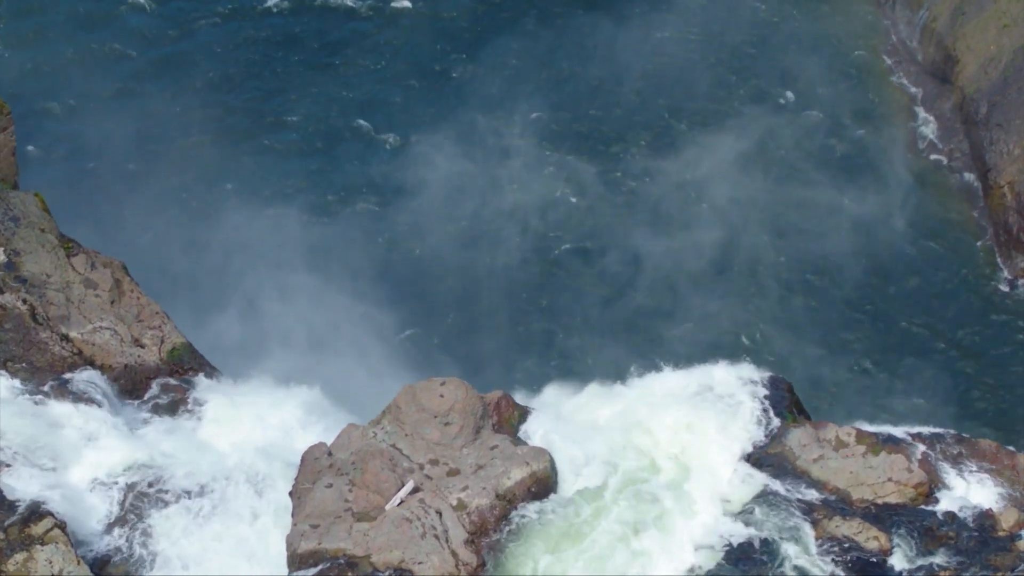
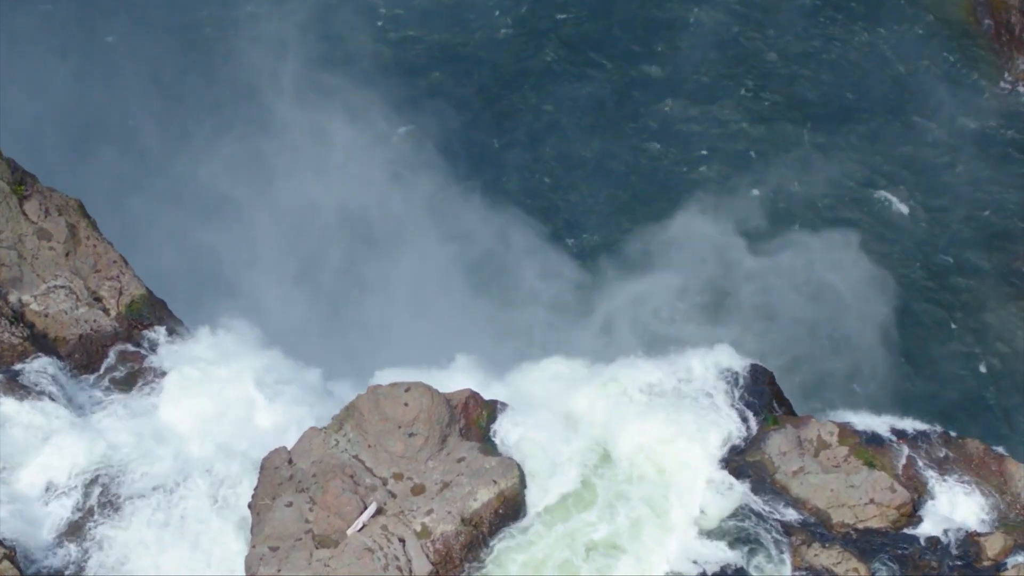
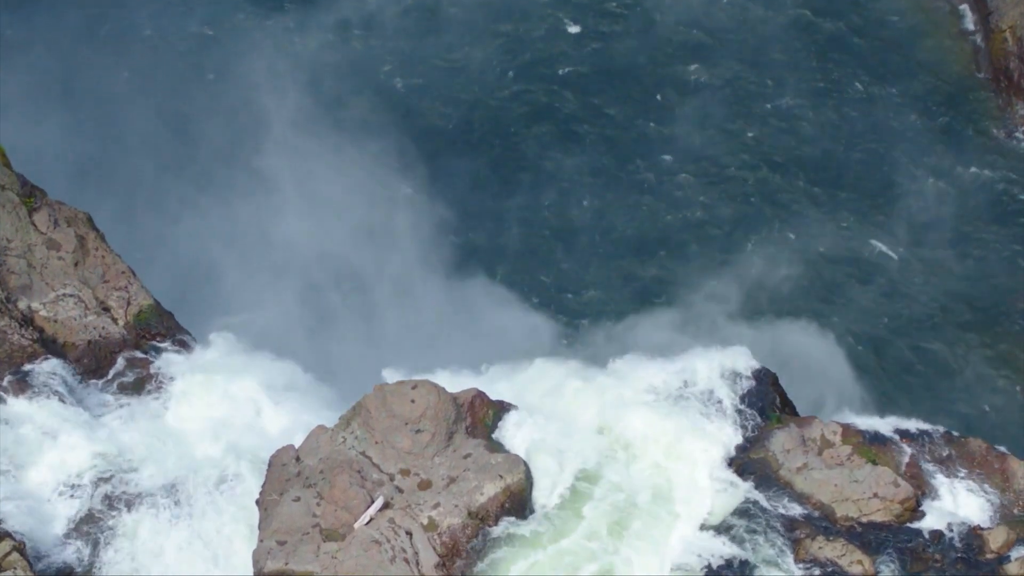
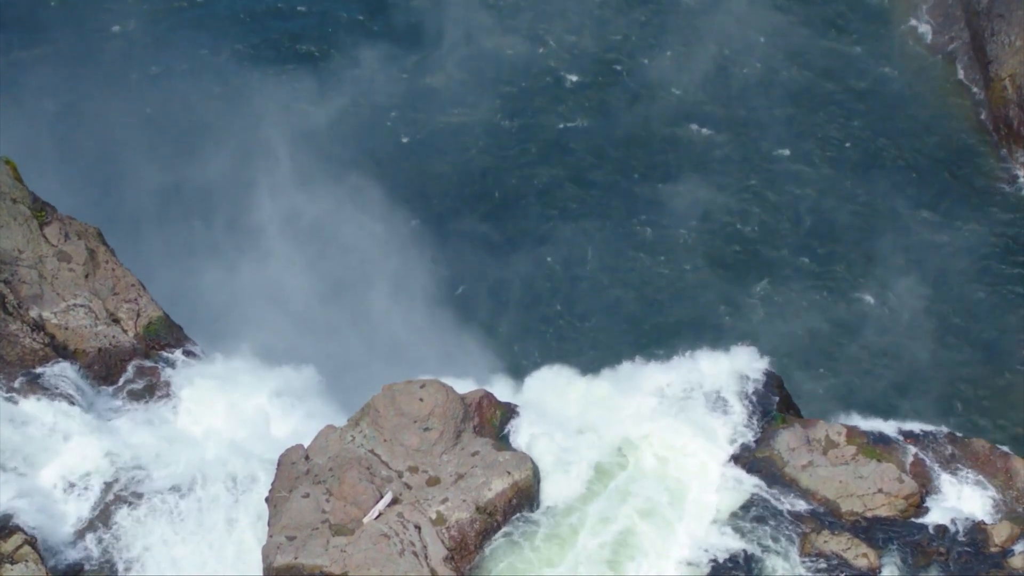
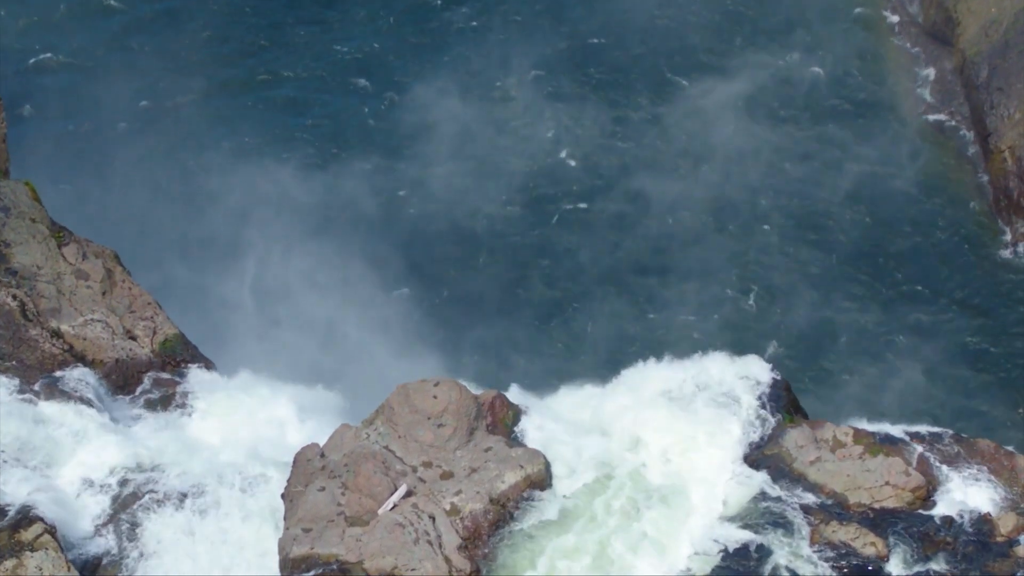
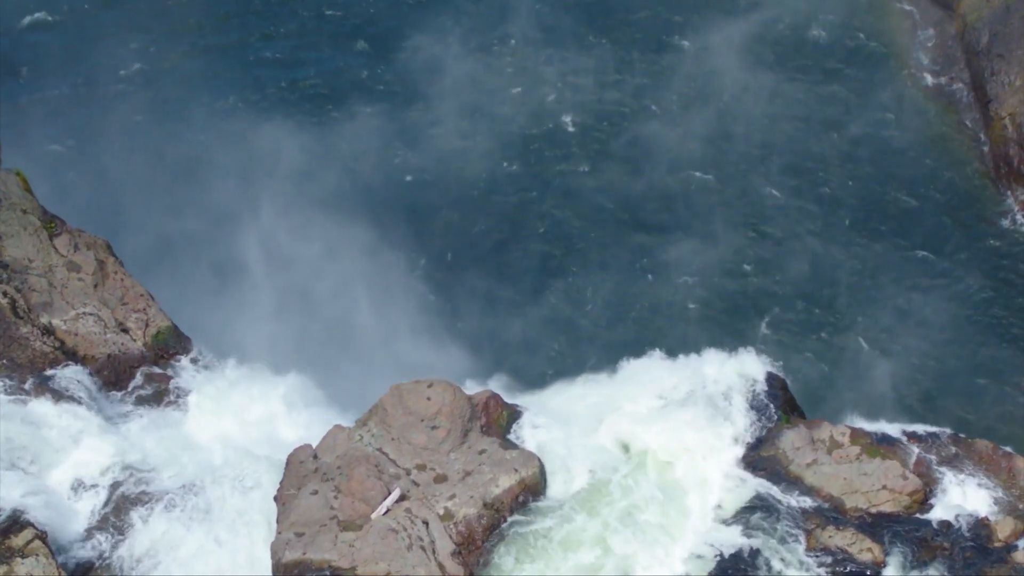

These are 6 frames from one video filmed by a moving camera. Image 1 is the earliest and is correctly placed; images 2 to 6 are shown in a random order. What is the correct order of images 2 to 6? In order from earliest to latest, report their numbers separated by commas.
5, 6, 4, 3, 2
